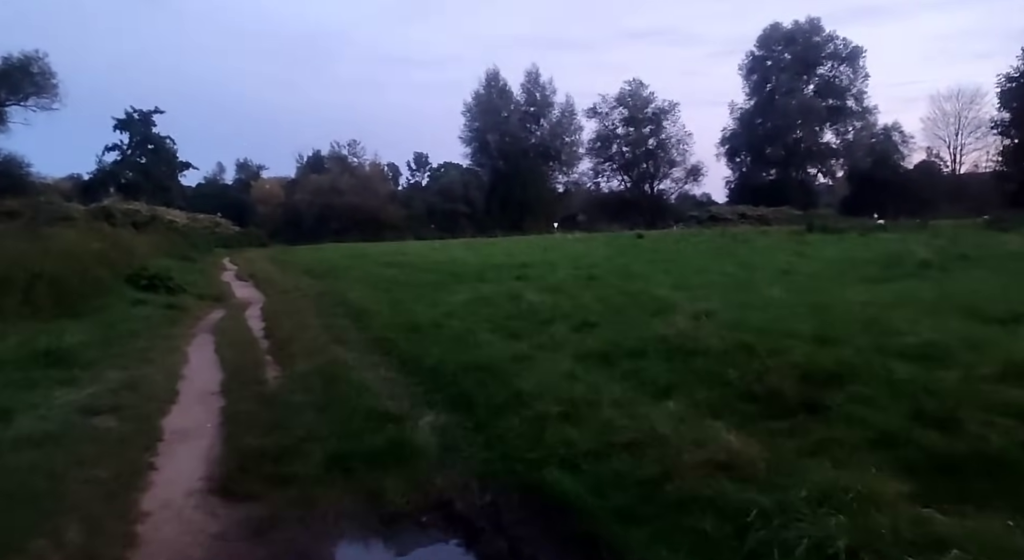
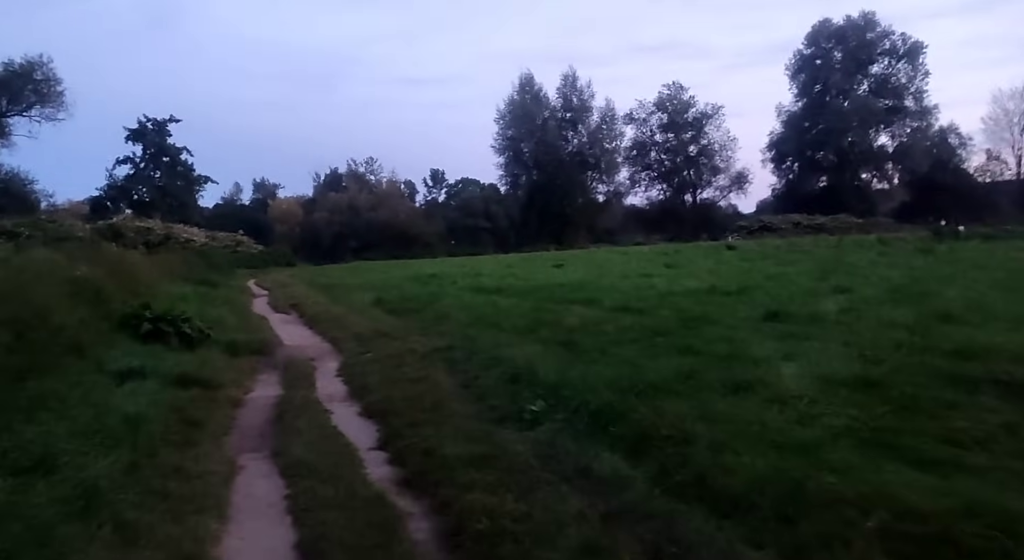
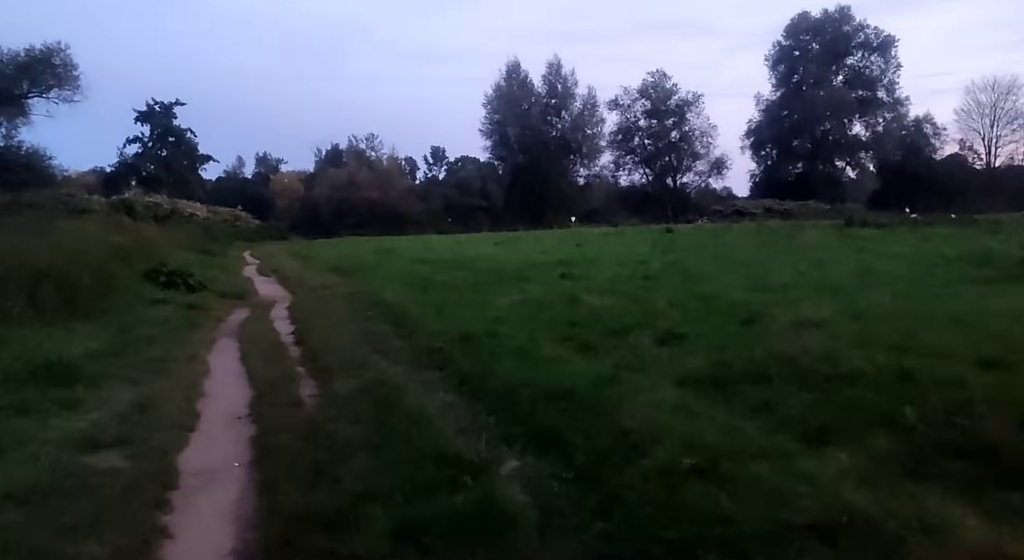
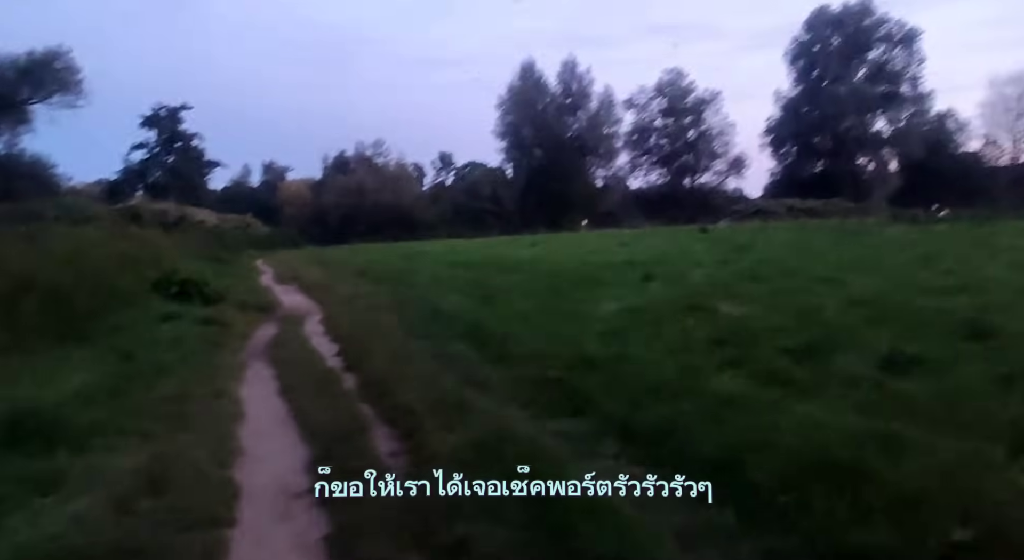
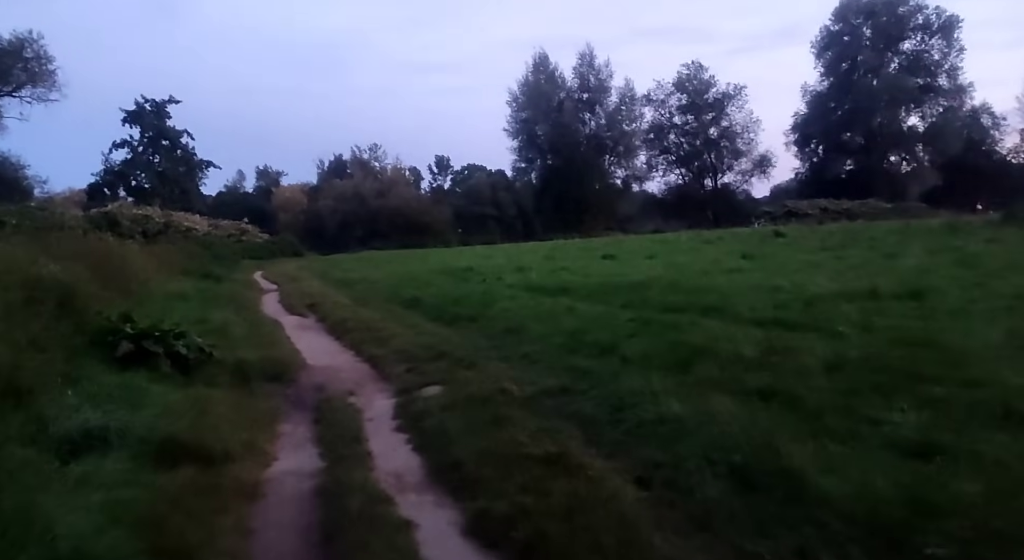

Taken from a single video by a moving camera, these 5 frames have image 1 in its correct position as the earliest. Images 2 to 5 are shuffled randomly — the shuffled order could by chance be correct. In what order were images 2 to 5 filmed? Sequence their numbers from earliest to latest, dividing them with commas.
3, 4, 2, 5
